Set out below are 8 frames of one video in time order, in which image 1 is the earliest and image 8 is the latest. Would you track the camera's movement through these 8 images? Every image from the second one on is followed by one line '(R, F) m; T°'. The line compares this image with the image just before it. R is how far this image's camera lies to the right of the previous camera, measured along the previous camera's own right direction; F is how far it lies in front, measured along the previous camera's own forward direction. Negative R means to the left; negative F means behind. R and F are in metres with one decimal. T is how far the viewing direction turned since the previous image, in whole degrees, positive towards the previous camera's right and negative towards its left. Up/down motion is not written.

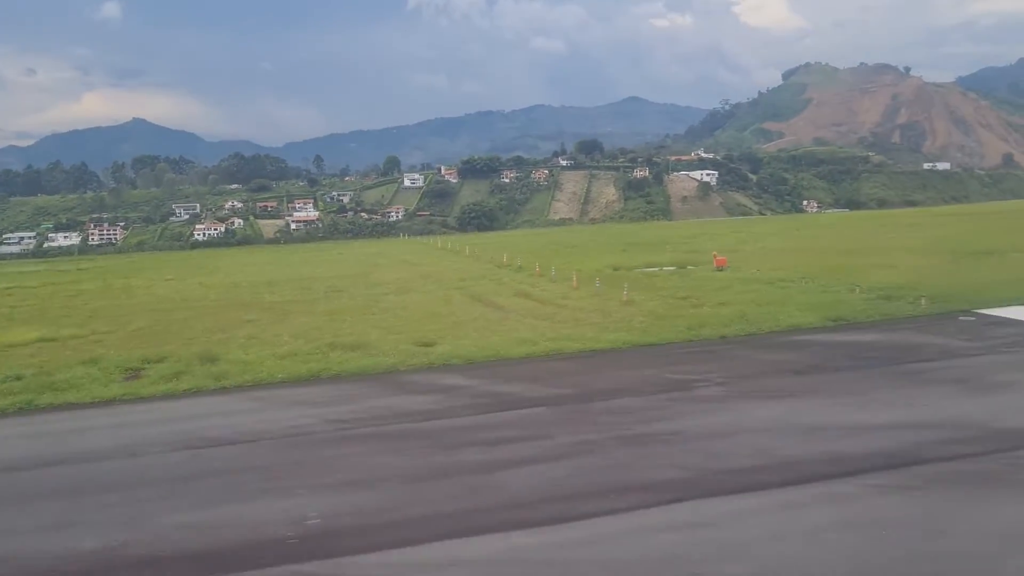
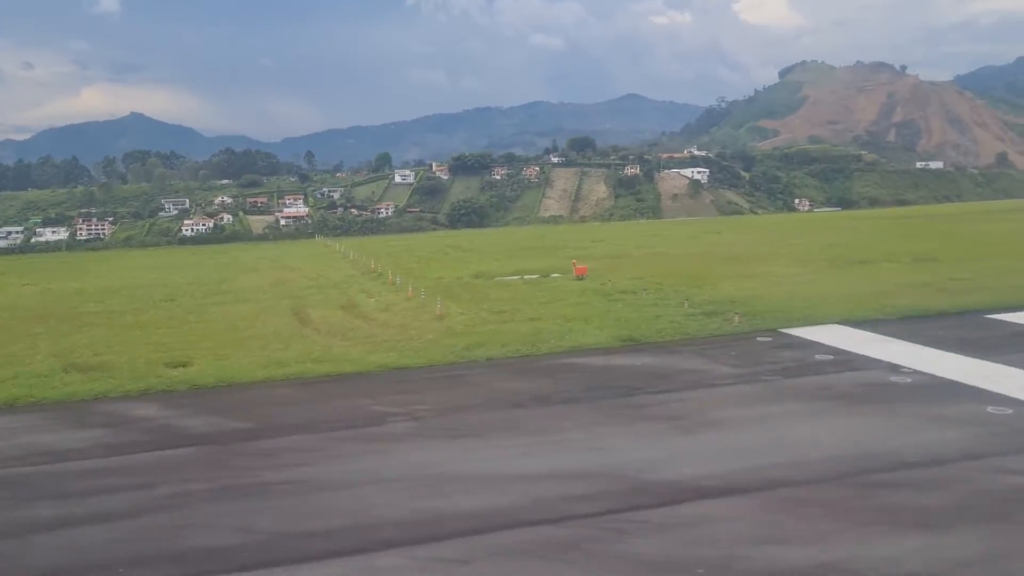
(+0.6, +0.2) m; 0°
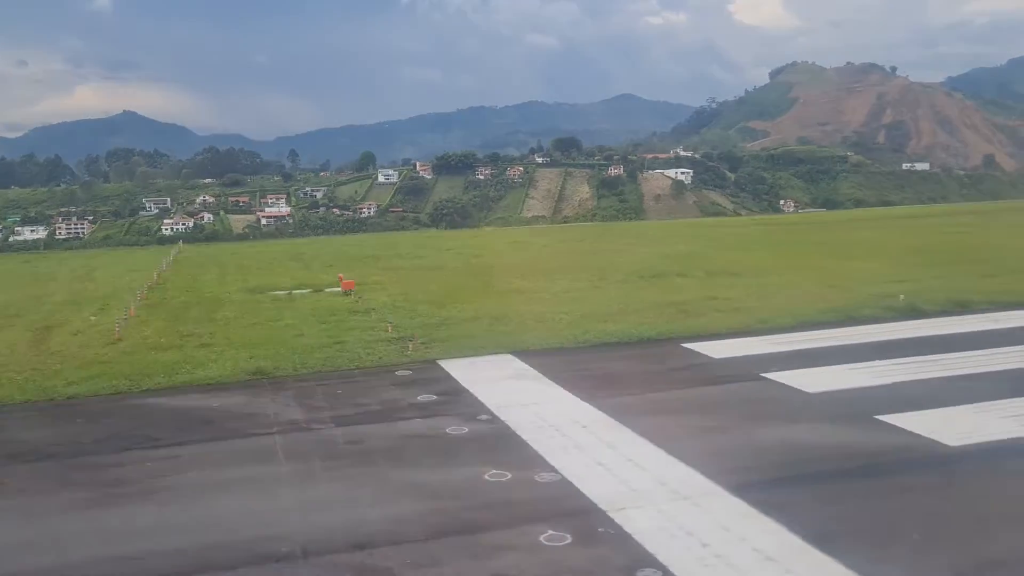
(+0.9, +0.3) m; 0°
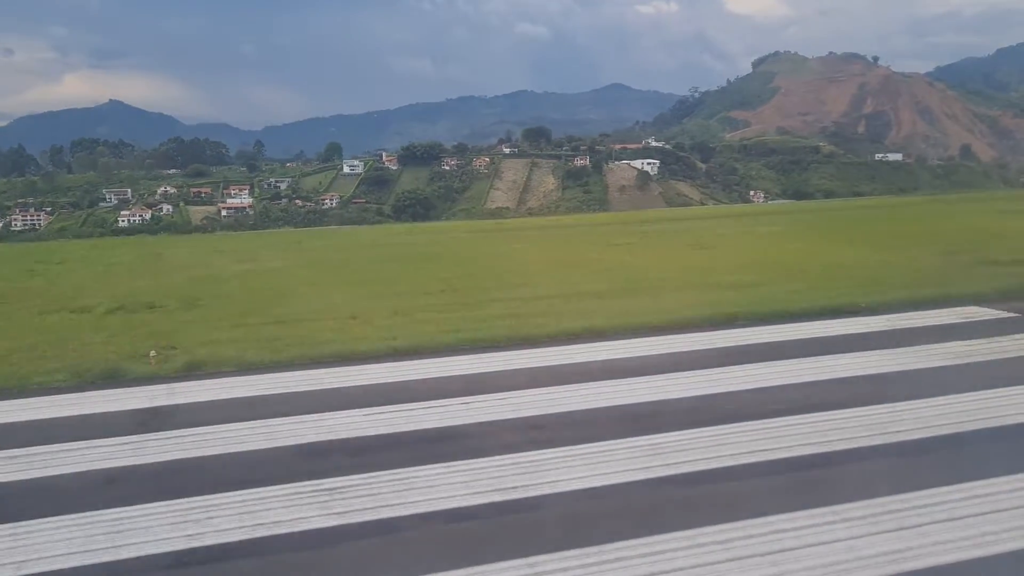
(+2.0, +0.6) m; 0°
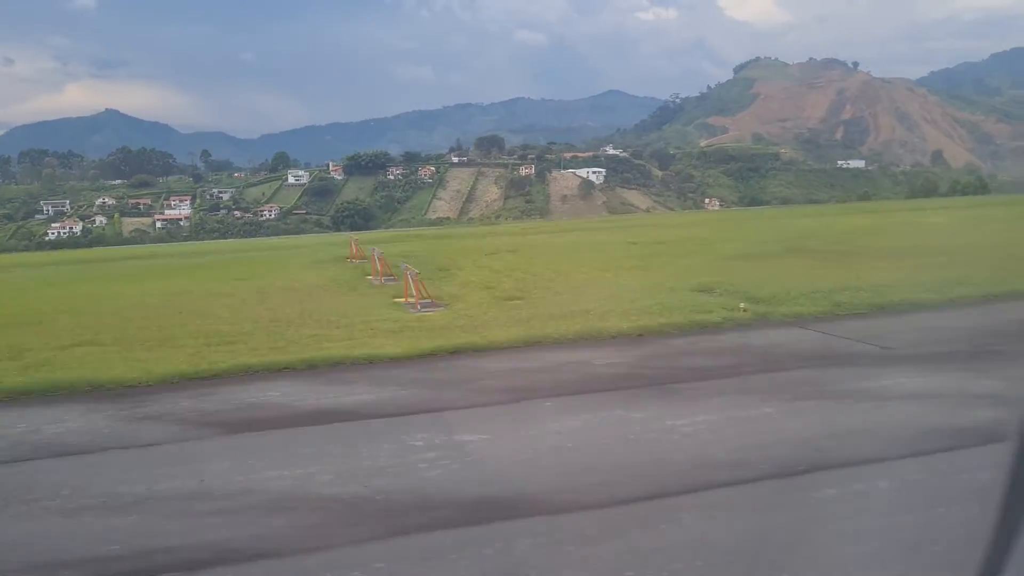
(+4.3, +1.3) m; 0°
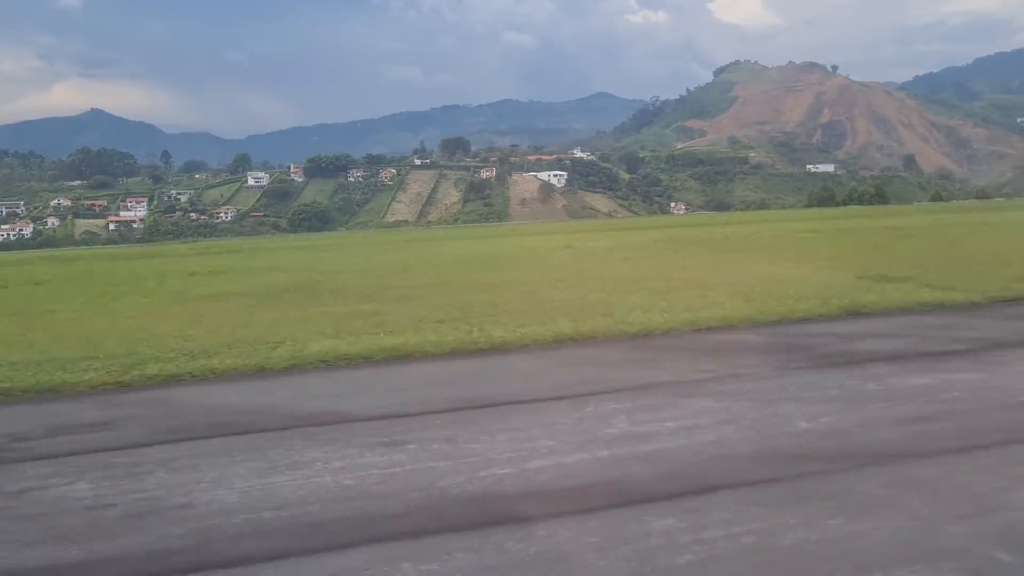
(+2.1, +0.7) m; +1°
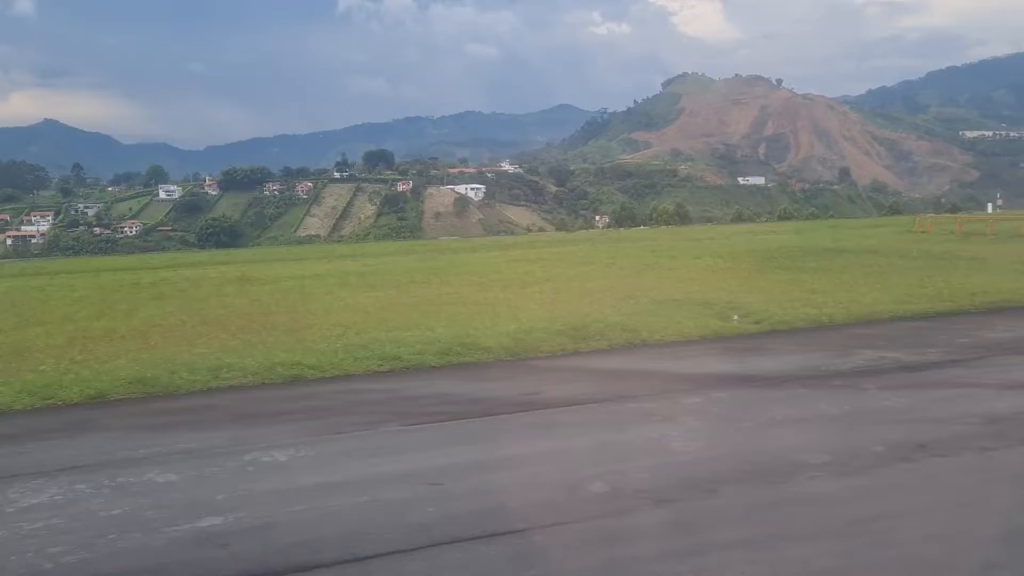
(+3.6, +1.1) m; +2°
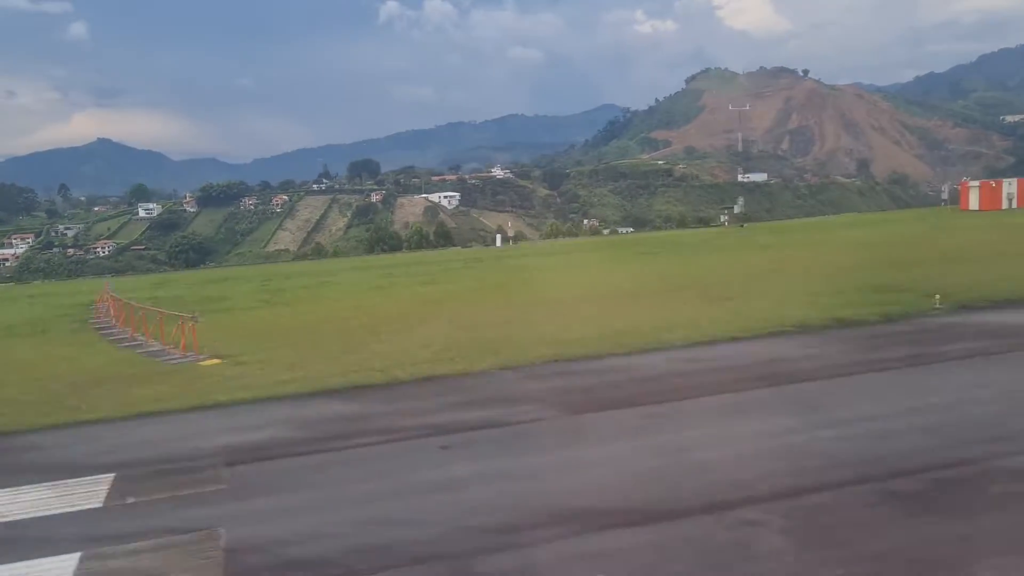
(+5.3, +1.8) m; -3°
